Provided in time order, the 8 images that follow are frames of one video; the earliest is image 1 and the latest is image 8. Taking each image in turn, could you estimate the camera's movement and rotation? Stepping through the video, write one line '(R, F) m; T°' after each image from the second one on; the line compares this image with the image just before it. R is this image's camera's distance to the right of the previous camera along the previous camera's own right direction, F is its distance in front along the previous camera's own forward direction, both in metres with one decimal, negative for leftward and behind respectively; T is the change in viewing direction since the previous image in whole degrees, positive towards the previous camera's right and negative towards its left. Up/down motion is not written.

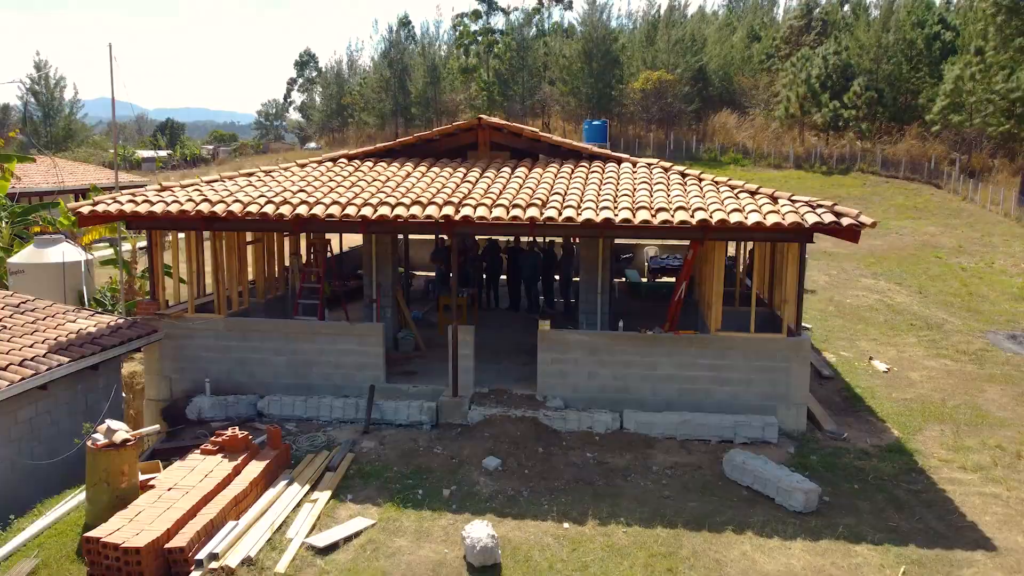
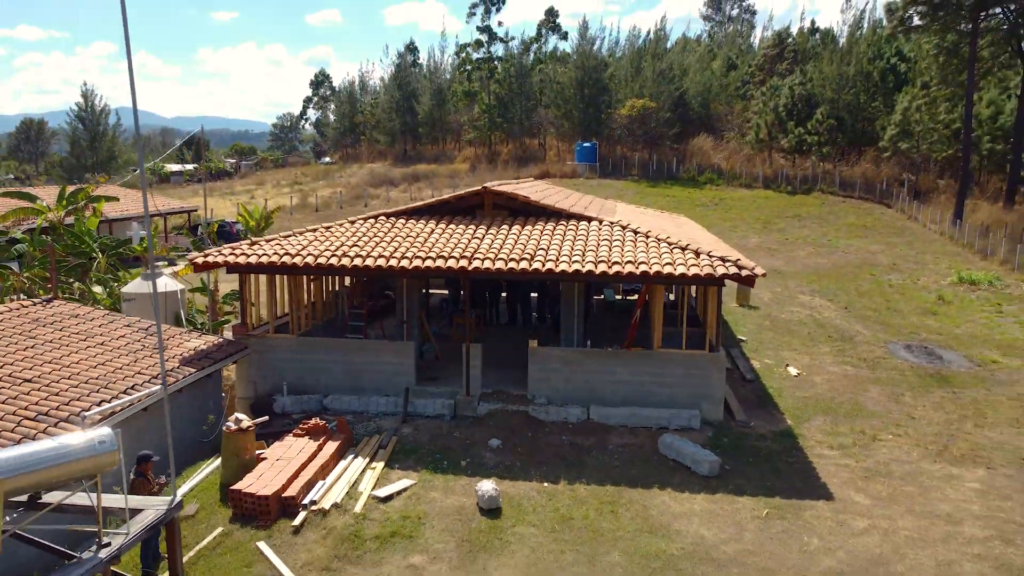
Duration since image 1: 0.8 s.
(0.0, -2.3) m; 0°
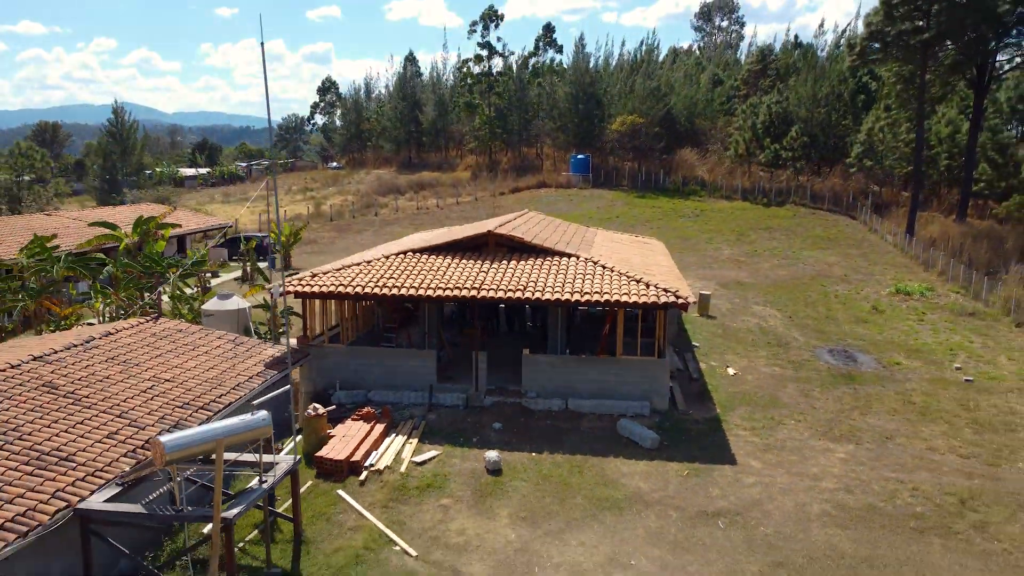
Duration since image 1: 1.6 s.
(0.0, -2.8) m; 0°
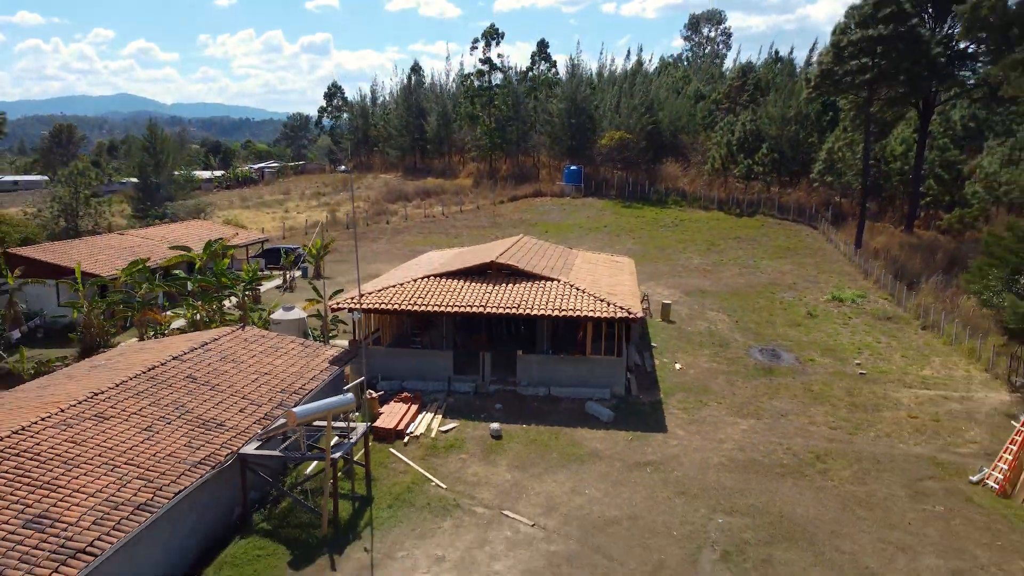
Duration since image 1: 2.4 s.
(0.0, -4.0) m; 0°
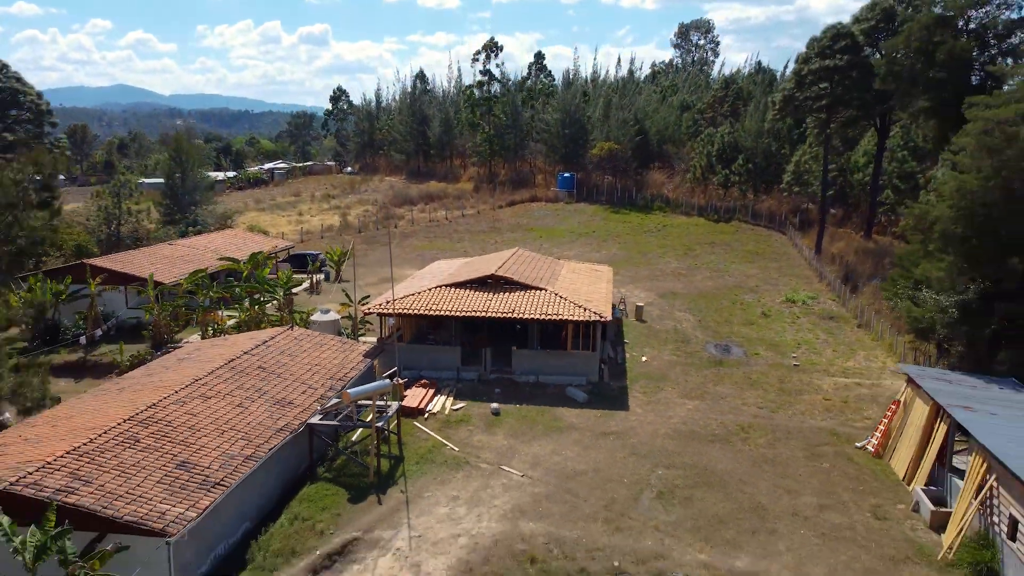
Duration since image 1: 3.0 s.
(+0.1, -3.8) m; 0°
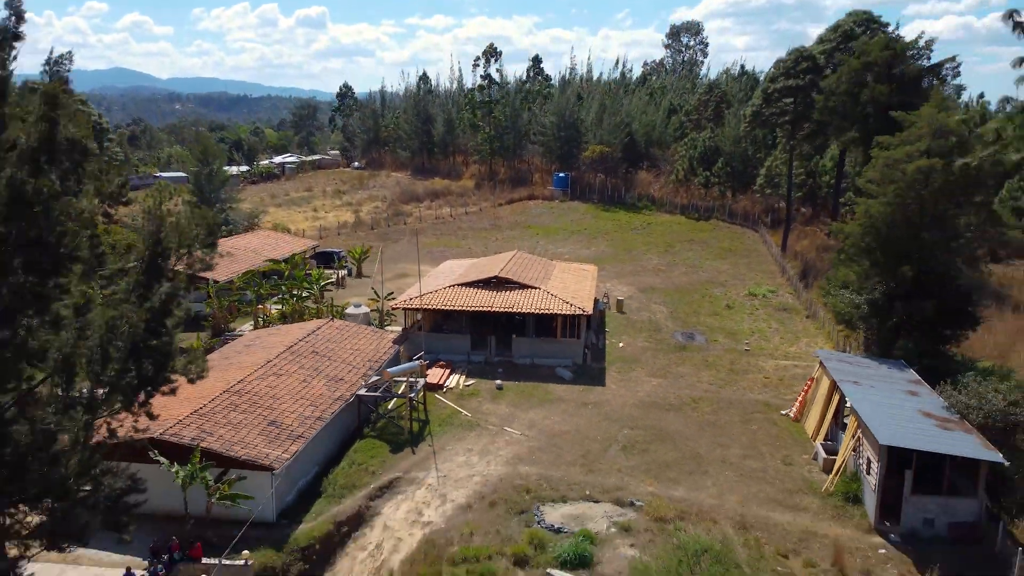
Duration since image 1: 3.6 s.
(-0.1, -4.4) m; 0°
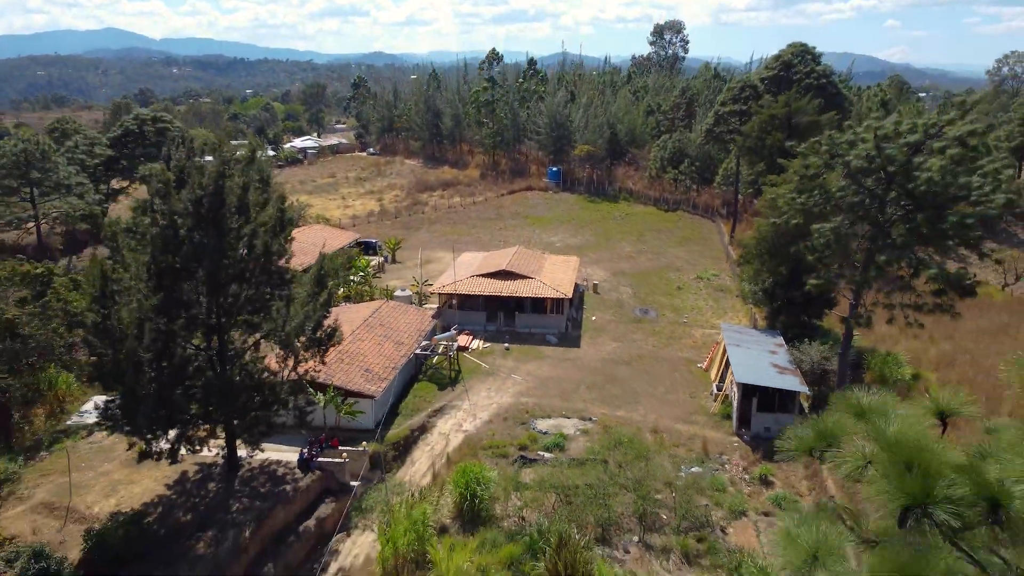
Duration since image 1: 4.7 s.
(-0.3, -9.6) m; 0°
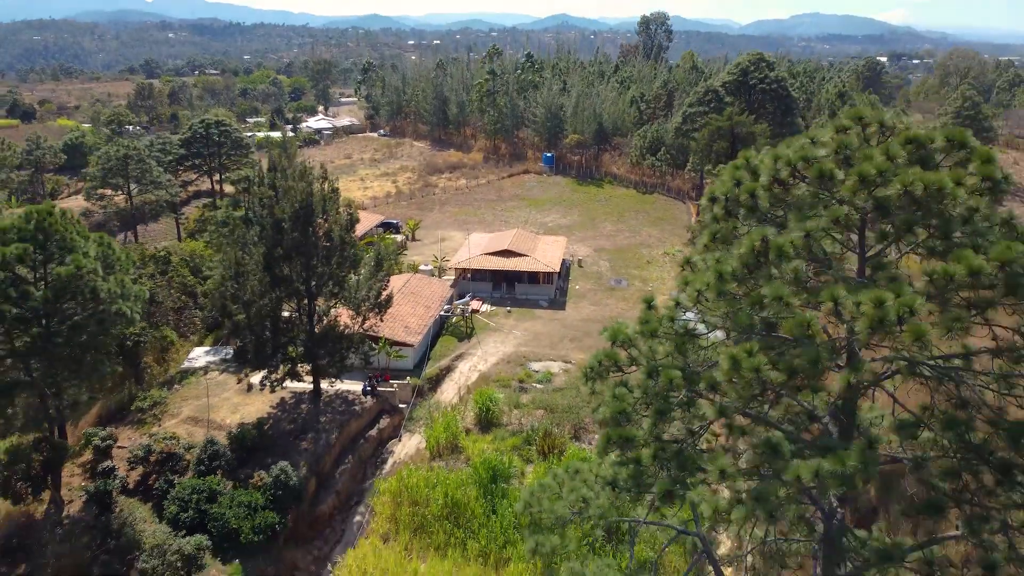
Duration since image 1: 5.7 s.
(-0.2, -9.2) m; 0°
